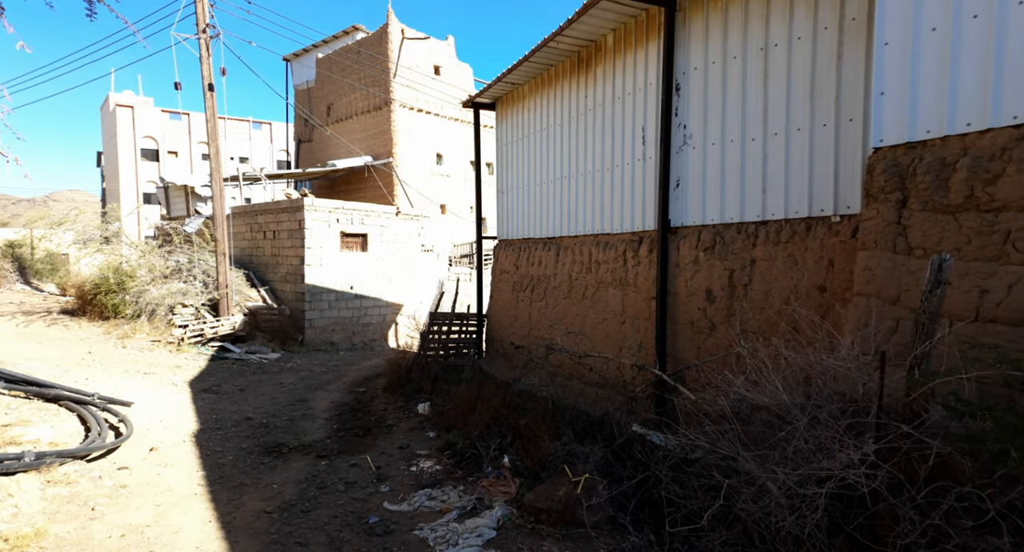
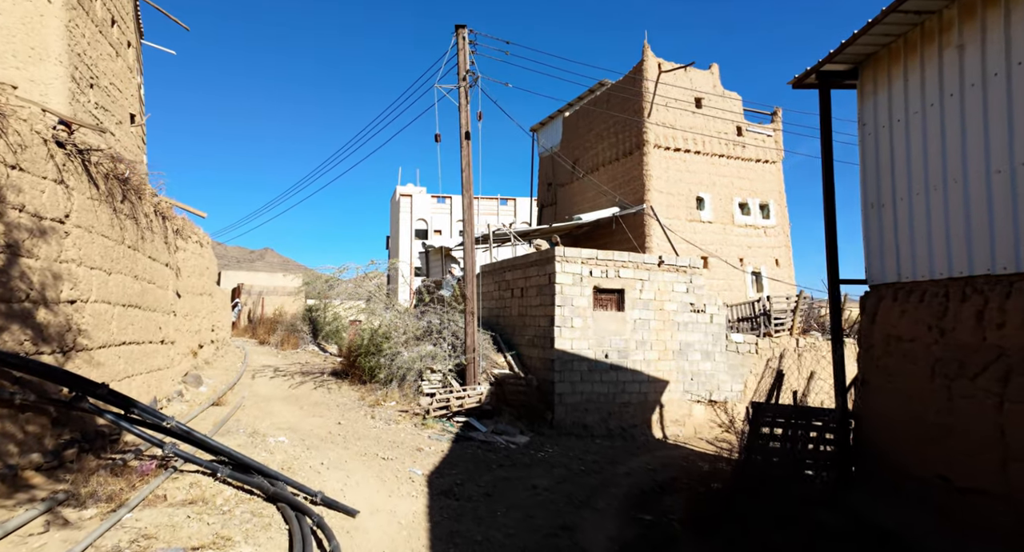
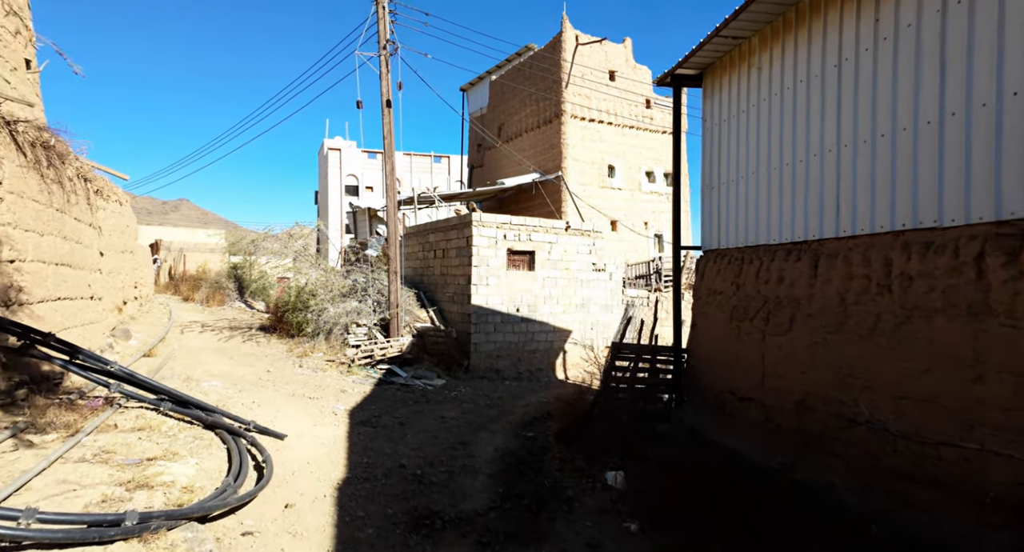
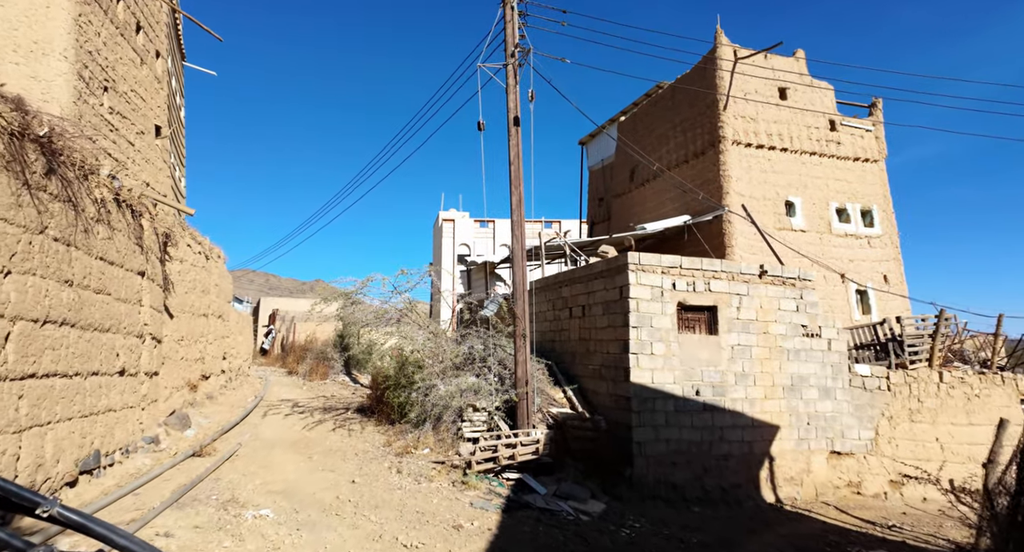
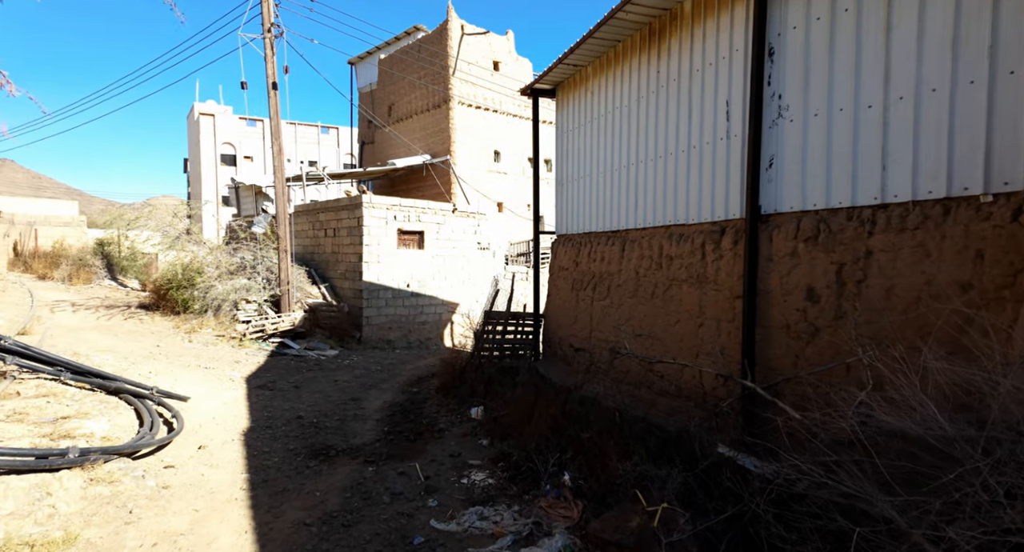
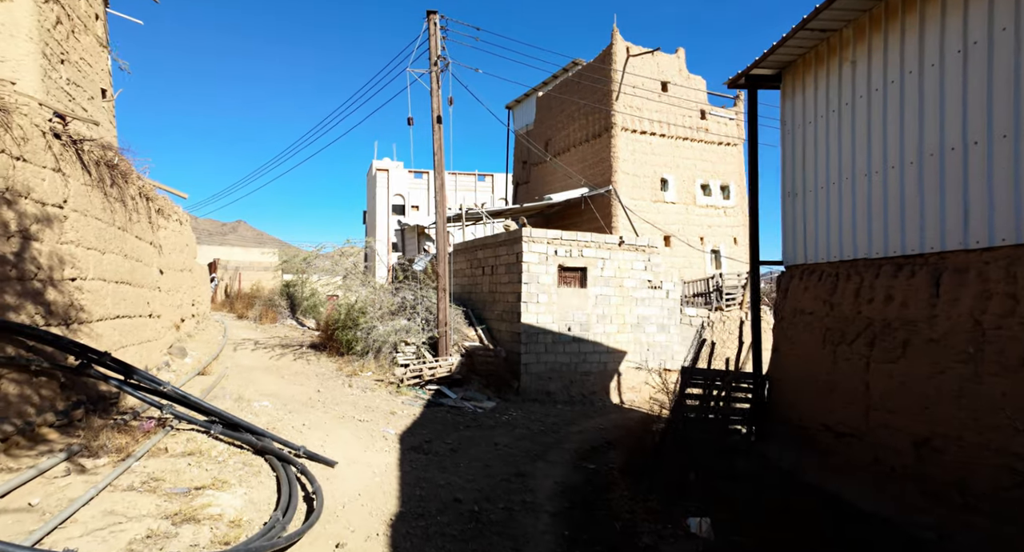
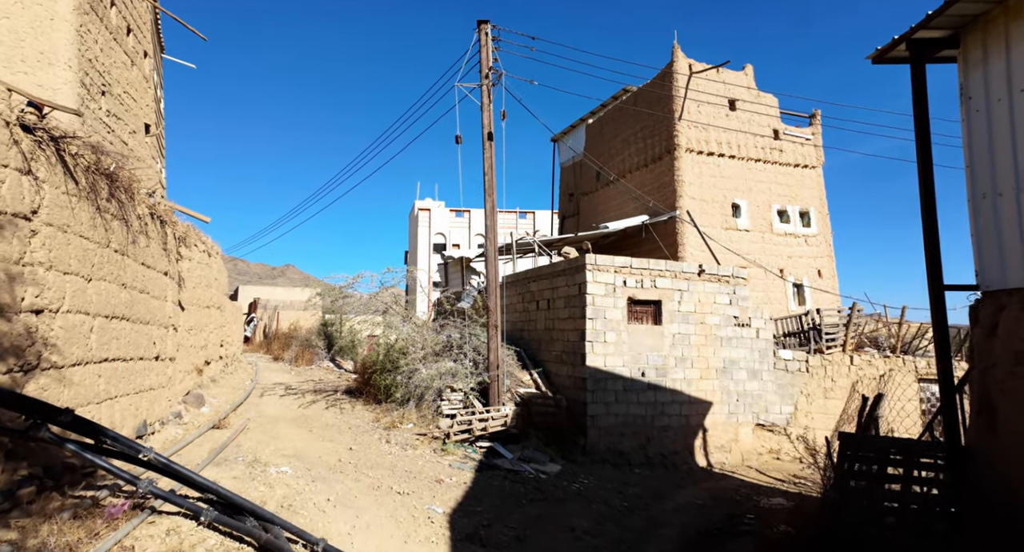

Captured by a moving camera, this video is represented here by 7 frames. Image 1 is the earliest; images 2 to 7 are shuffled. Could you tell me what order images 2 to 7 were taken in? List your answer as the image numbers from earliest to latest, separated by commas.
5, 3, 6, 2, 7, 4
